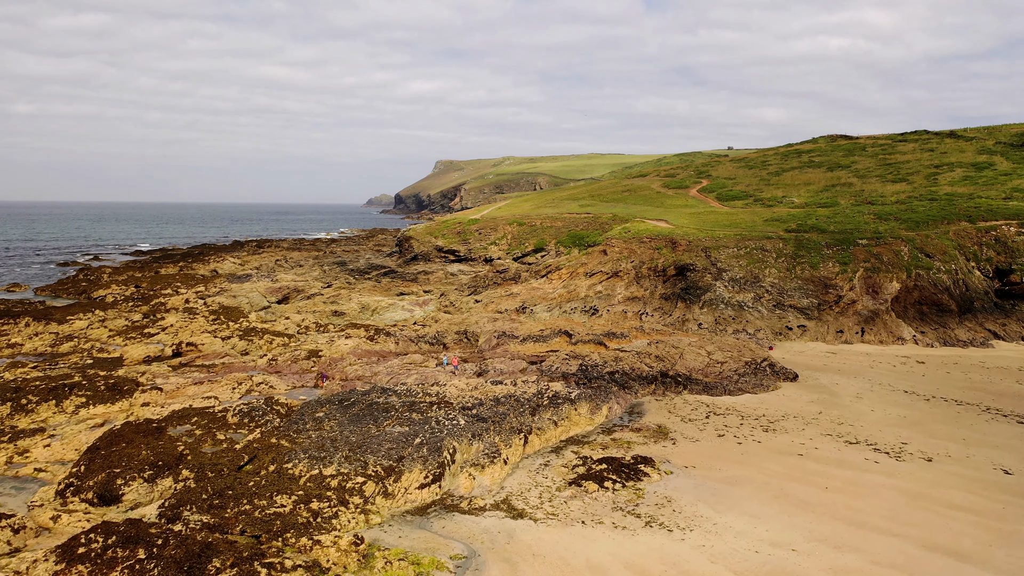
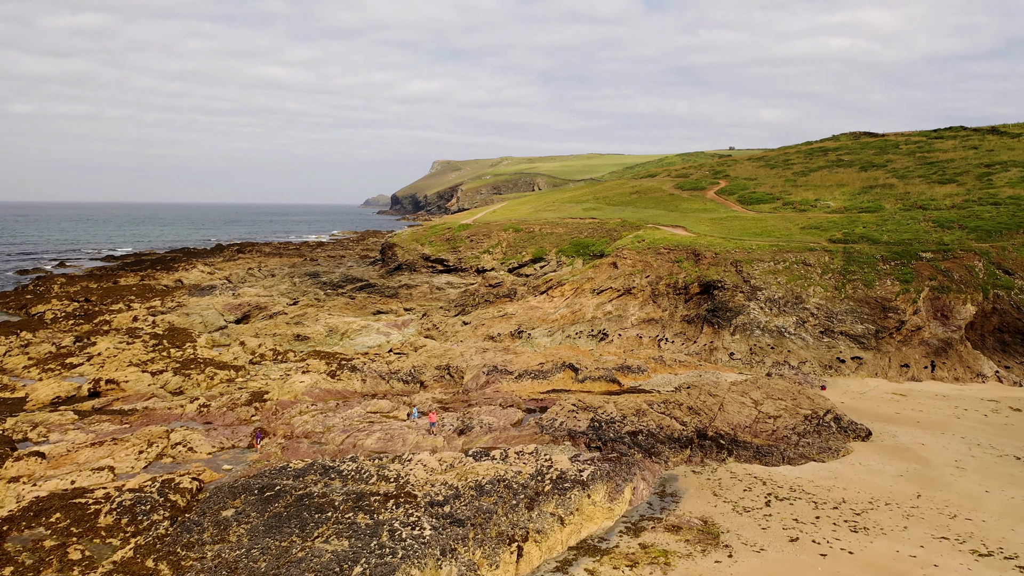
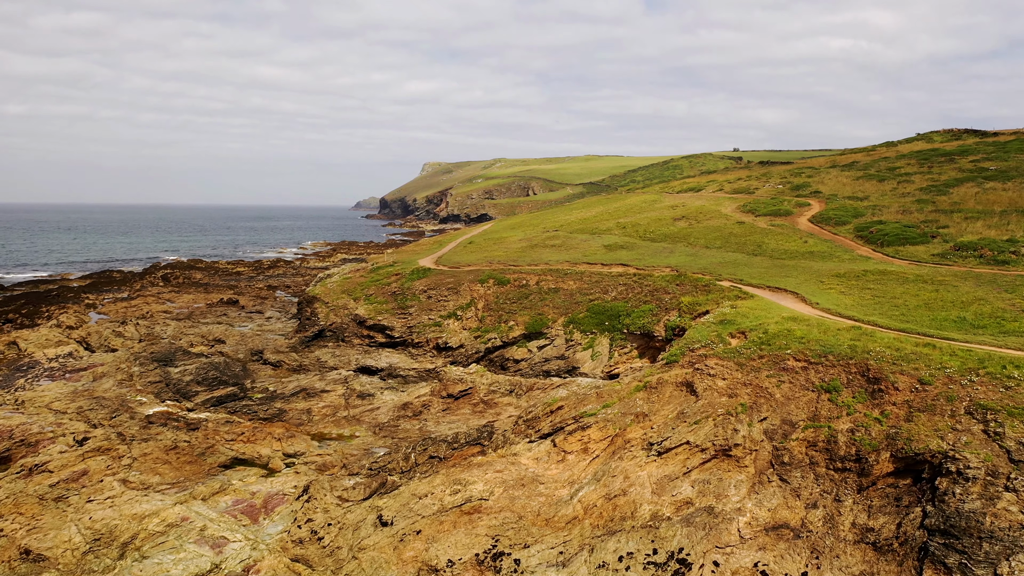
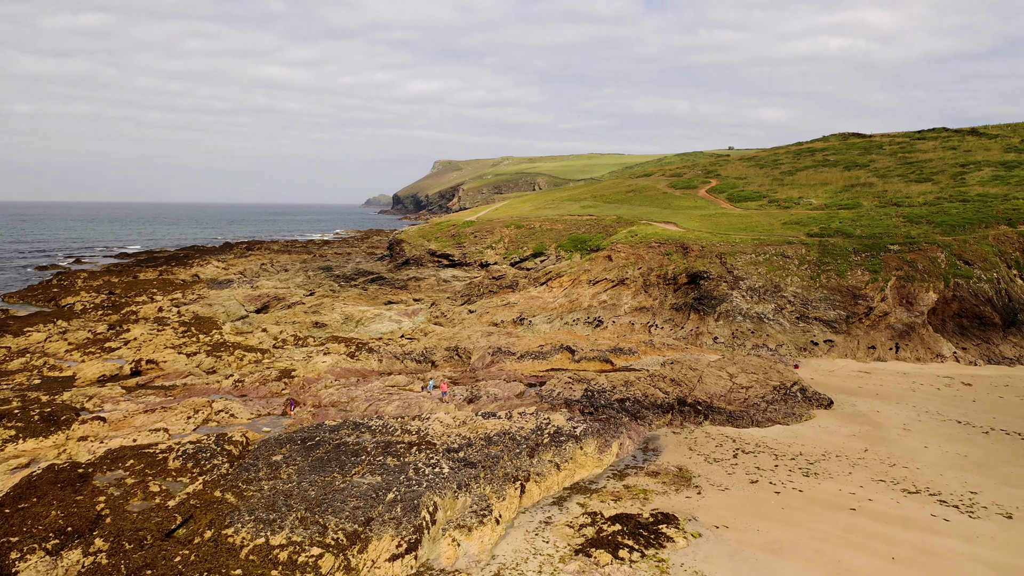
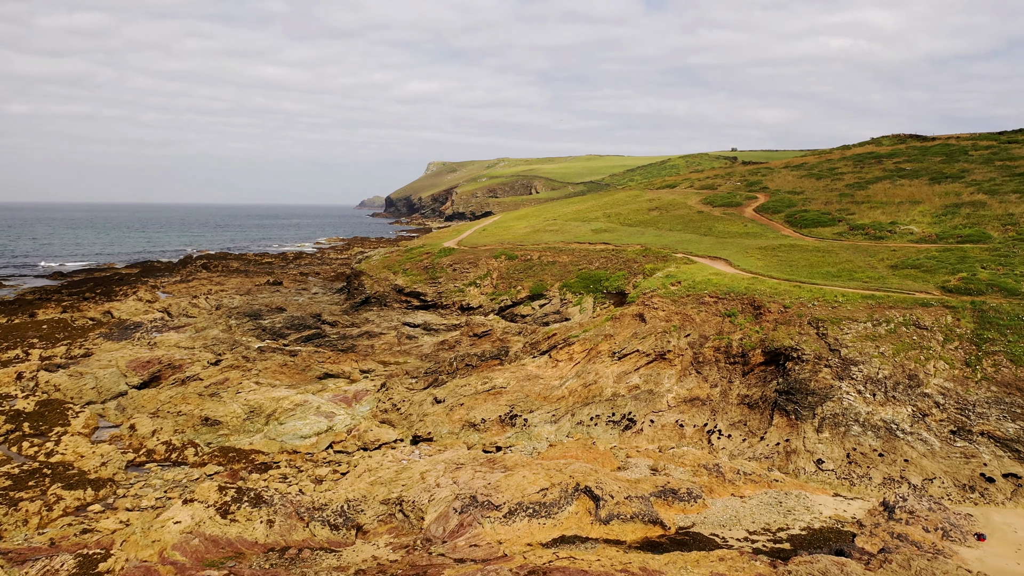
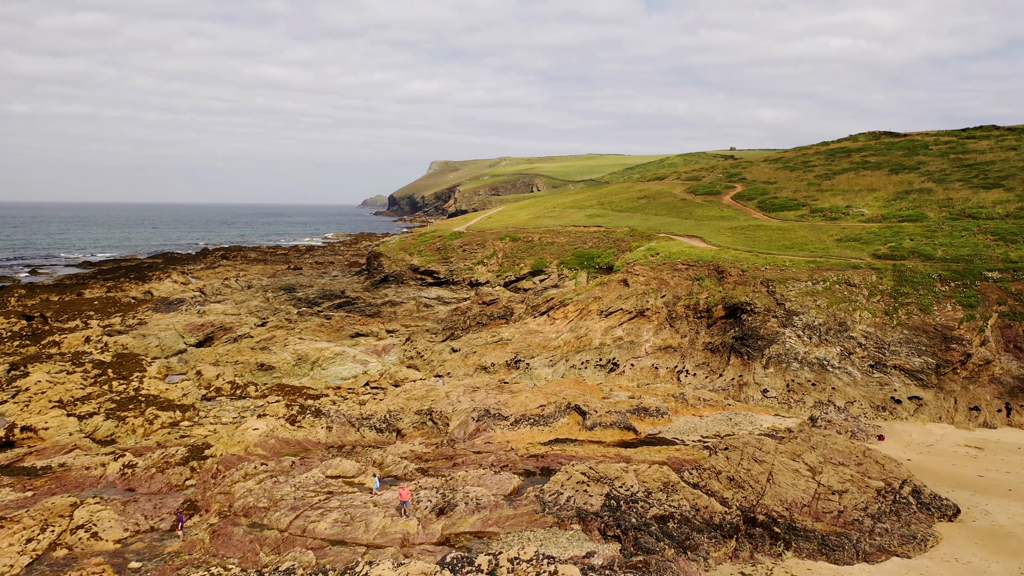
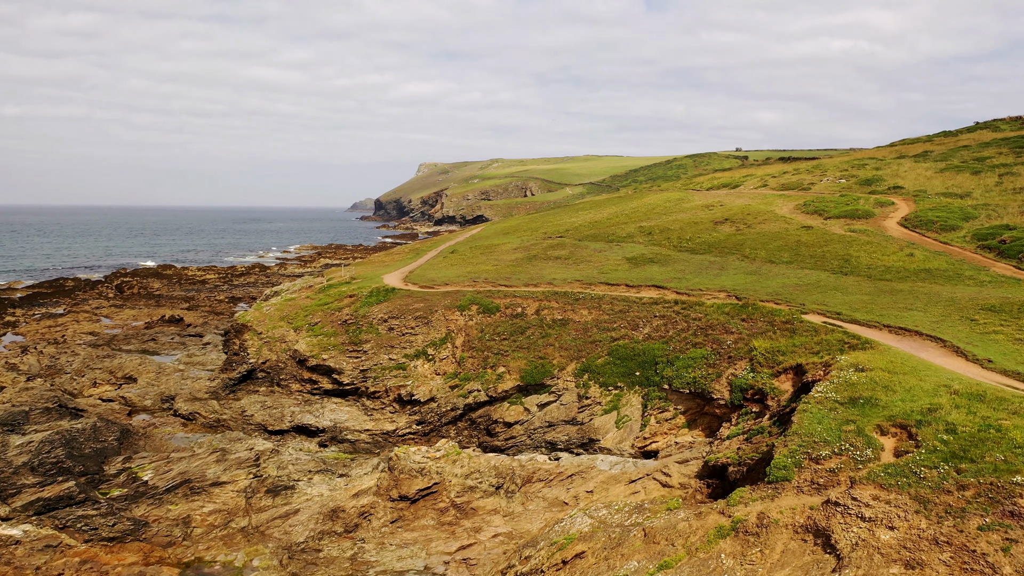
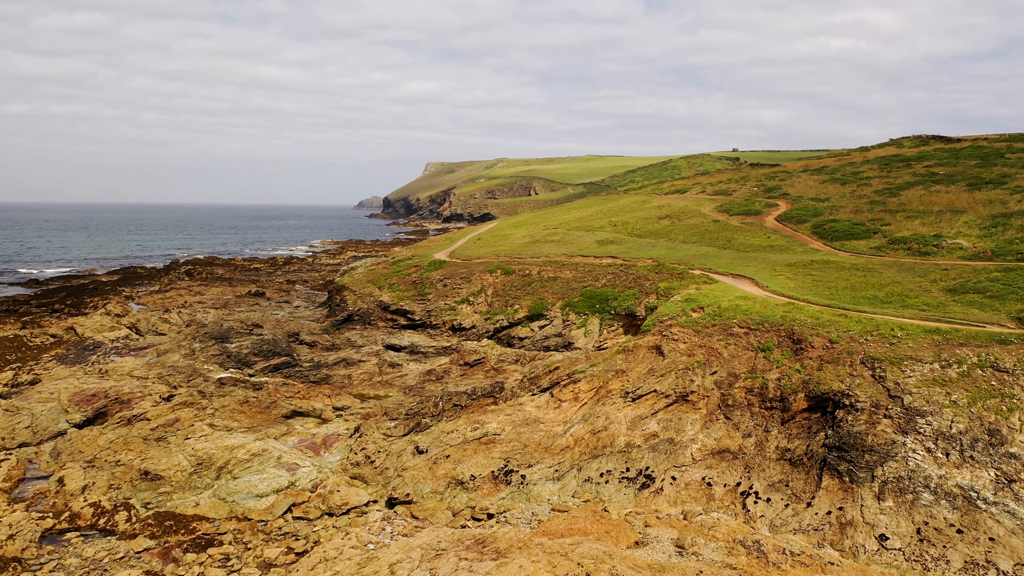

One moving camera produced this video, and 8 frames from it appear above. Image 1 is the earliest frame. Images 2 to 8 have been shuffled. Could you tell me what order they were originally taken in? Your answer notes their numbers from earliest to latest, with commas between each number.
4, 2, 6, 5, 8, 3, 7
